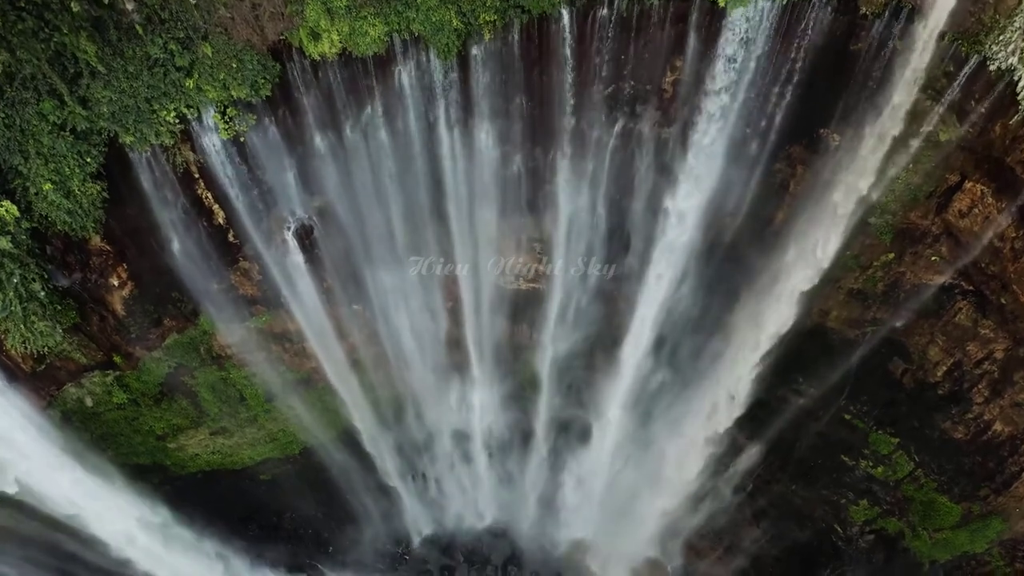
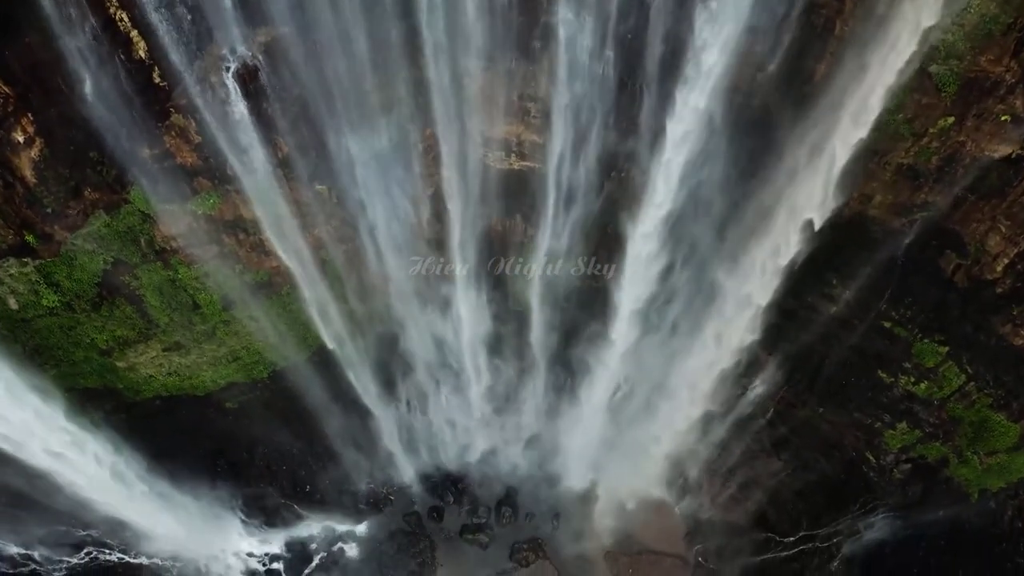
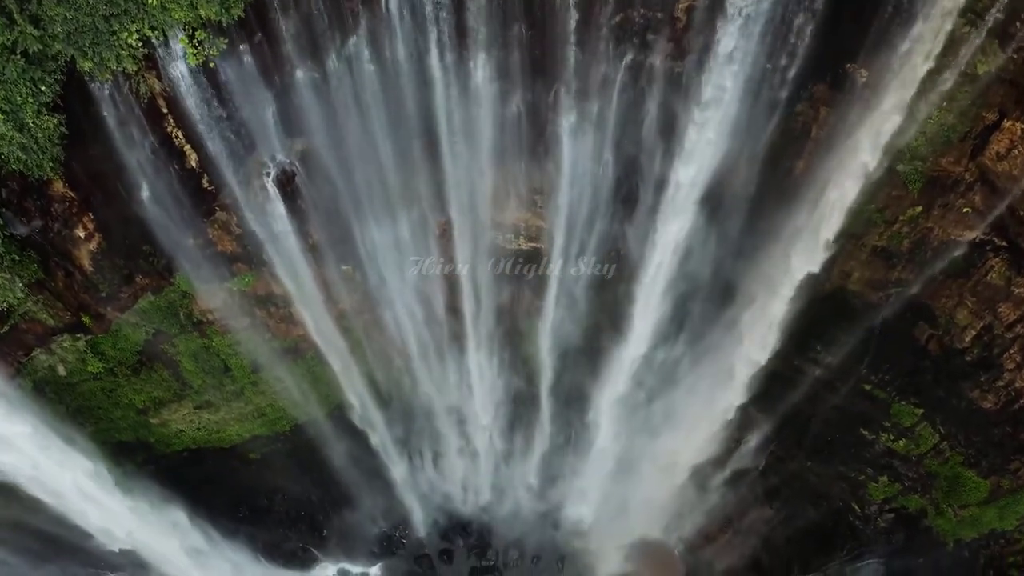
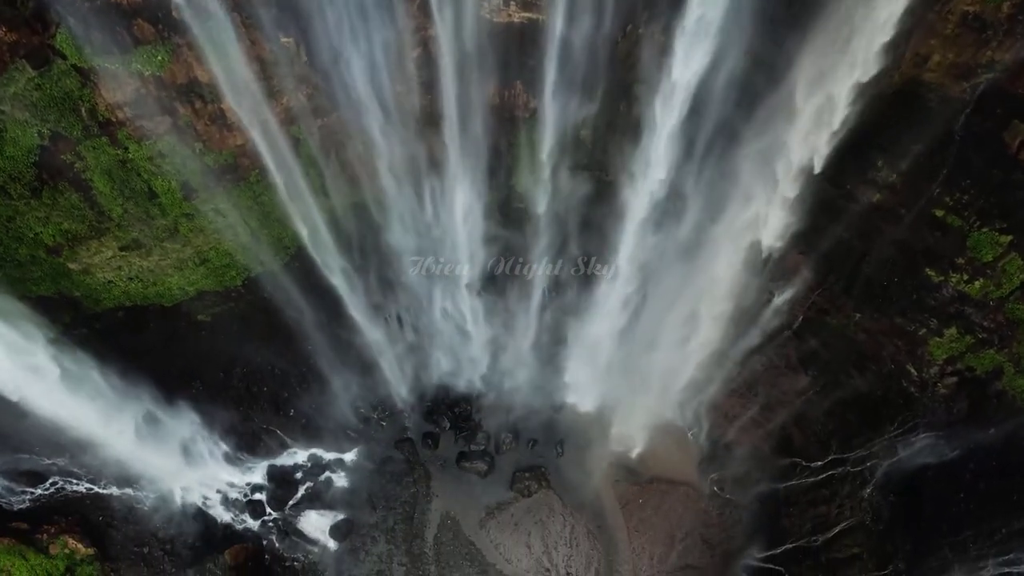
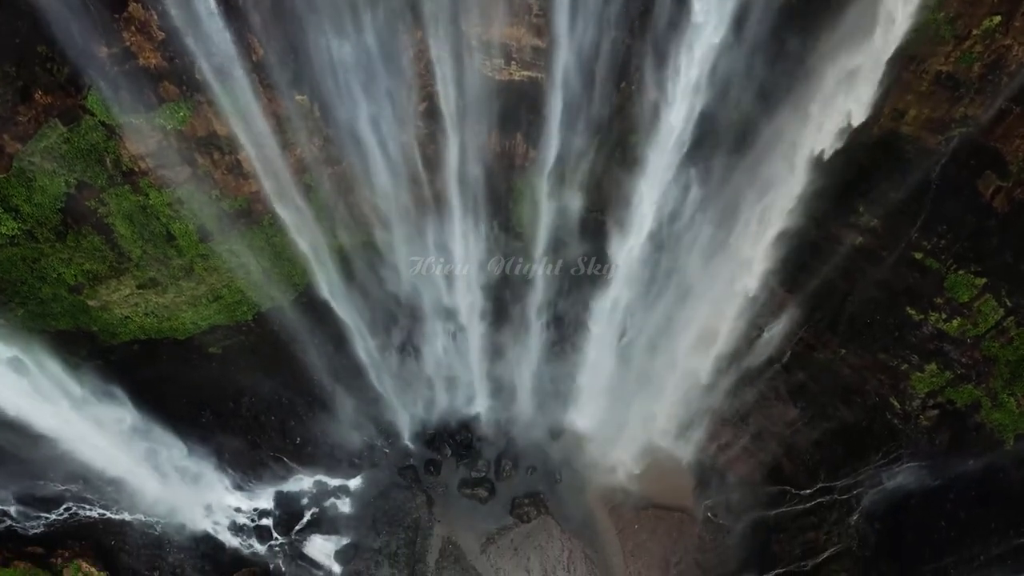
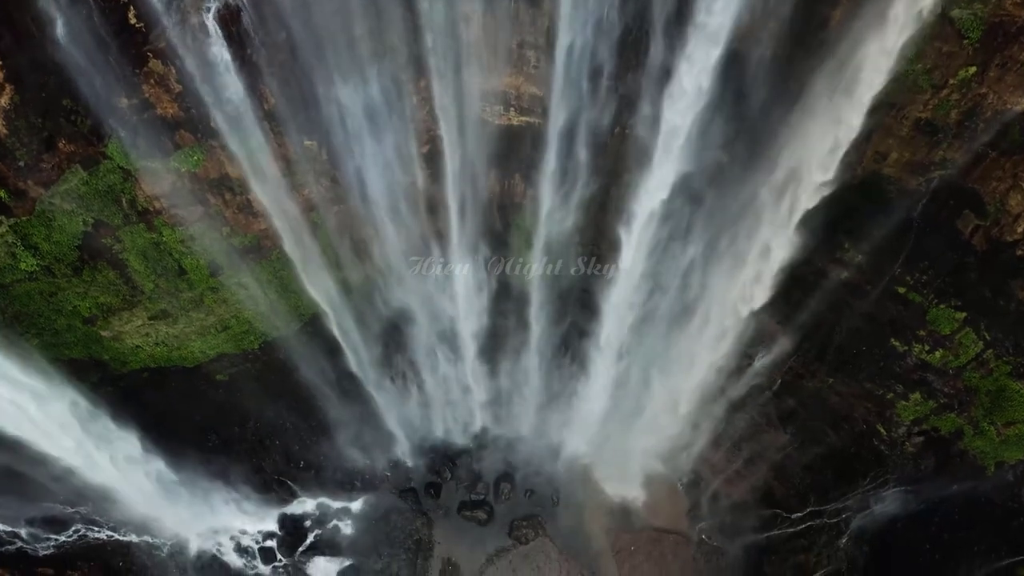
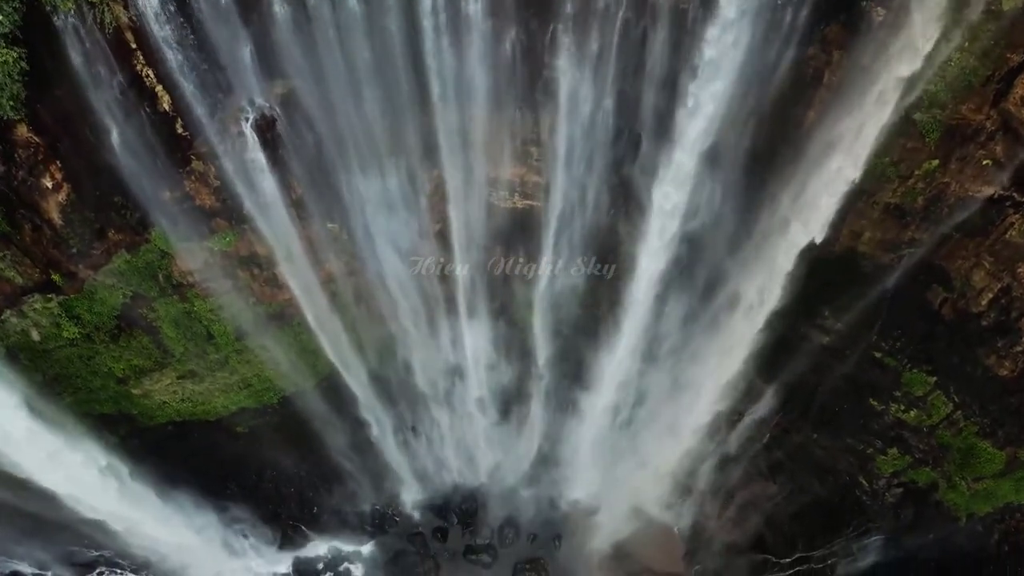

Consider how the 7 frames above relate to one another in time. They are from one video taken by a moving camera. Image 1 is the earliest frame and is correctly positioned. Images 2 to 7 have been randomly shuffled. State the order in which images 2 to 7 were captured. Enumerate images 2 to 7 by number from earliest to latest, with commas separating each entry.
3, 7, 2, 6, 5, 4
